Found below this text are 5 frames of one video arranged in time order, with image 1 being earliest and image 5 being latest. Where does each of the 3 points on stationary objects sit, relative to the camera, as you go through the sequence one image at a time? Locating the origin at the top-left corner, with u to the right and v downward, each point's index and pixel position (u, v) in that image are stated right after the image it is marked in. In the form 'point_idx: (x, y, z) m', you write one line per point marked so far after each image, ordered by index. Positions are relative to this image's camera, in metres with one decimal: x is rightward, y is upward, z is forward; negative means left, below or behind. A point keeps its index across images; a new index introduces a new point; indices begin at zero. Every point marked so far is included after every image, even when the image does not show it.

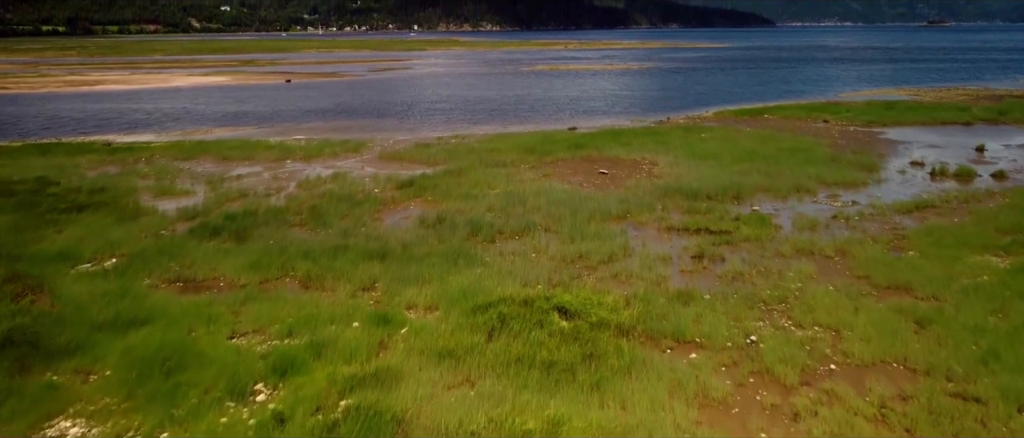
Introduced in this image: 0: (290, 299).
0: (-3.1, -1.1, +9.8) m
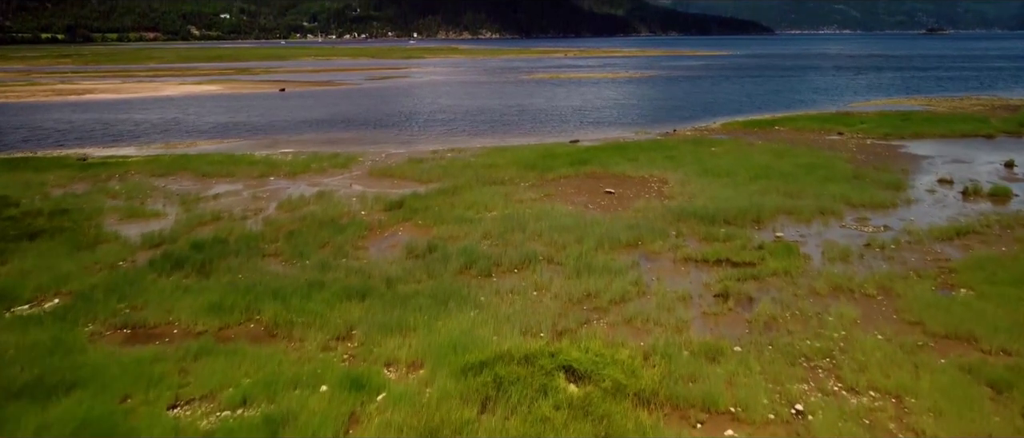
0: (-3.1, -1.6, +8.4) m
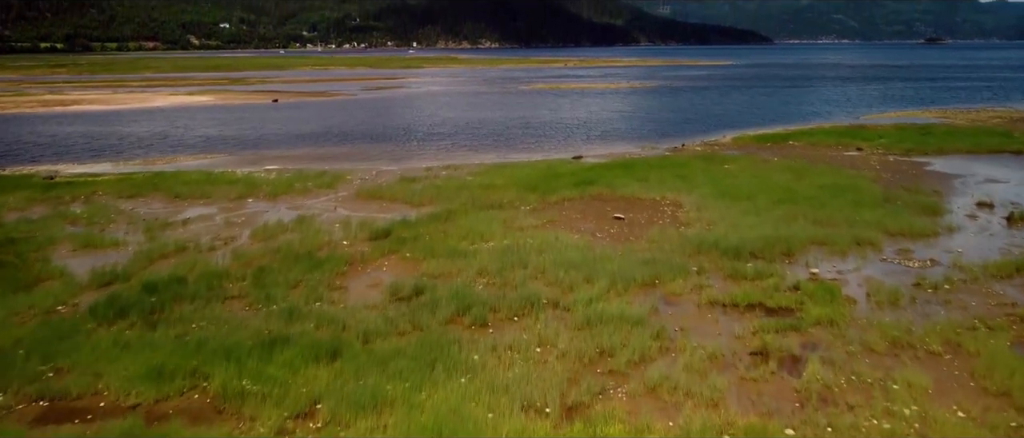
0: (-3.1, -2.1, +6.7) m
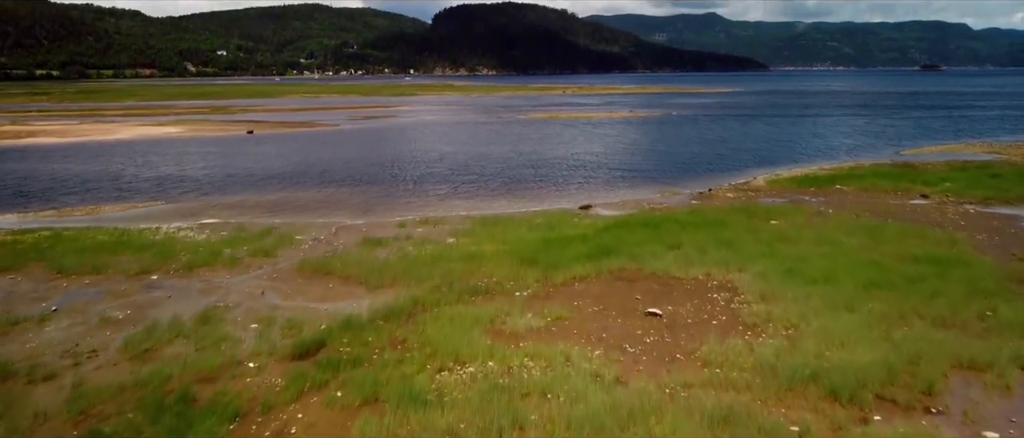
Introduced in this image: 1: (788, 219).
0: (-3.2, -3.3, +2.0) m
1: (+7.1, 0.0, +18.2) m
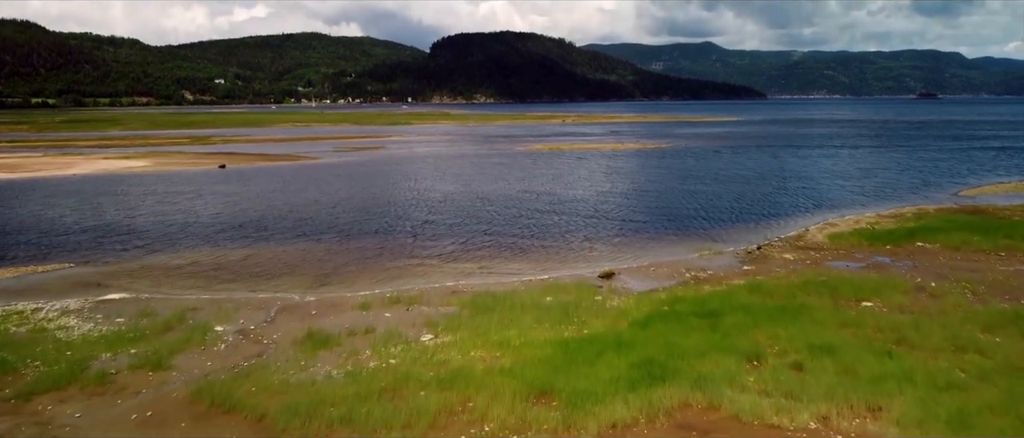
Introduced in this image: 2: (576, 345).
0: (-3.1, -4.2, -2.9) m
1: (+7.1, -1.5, +13.5) m
2: (+1.0, -1.9, +10.6) m
